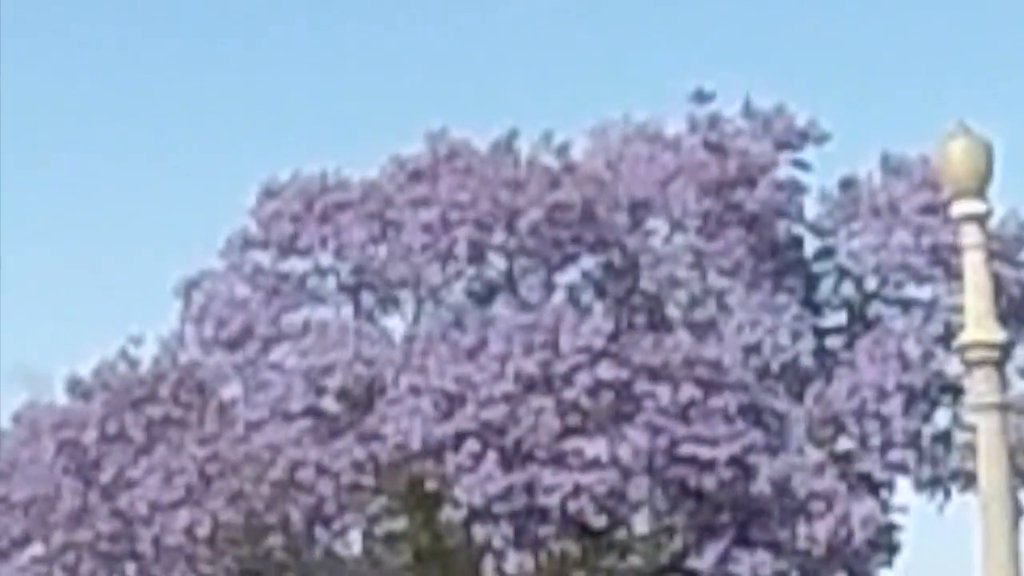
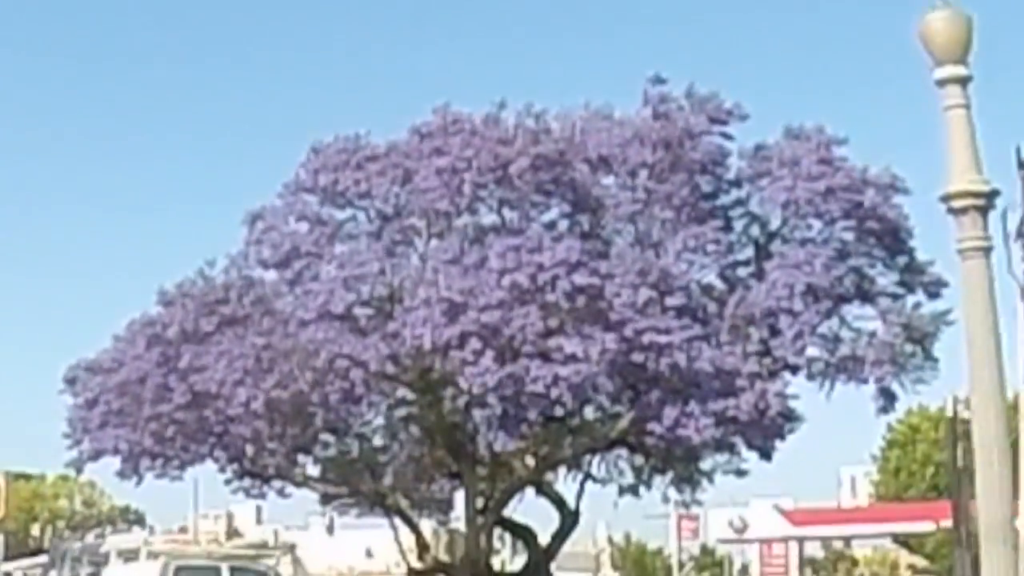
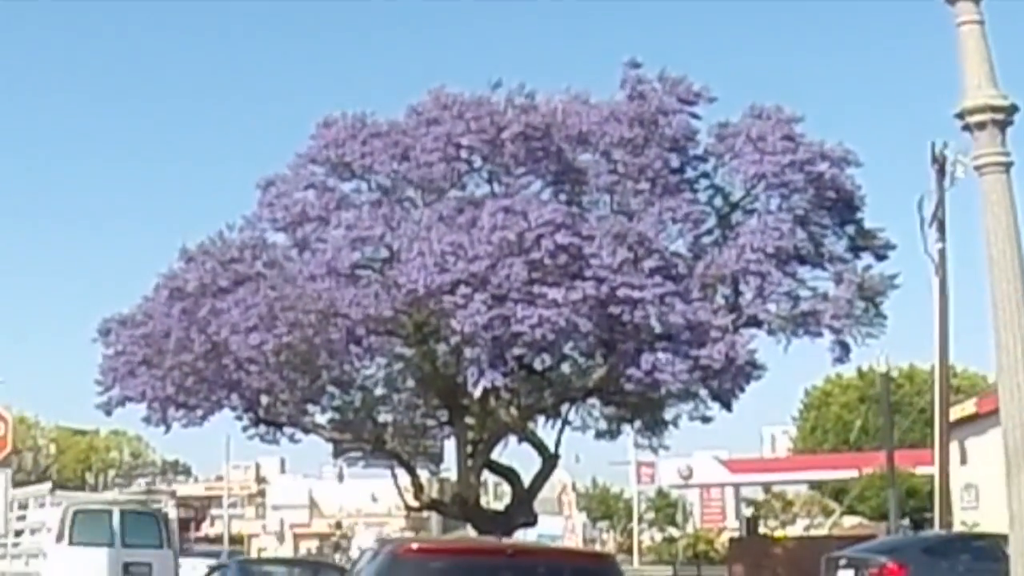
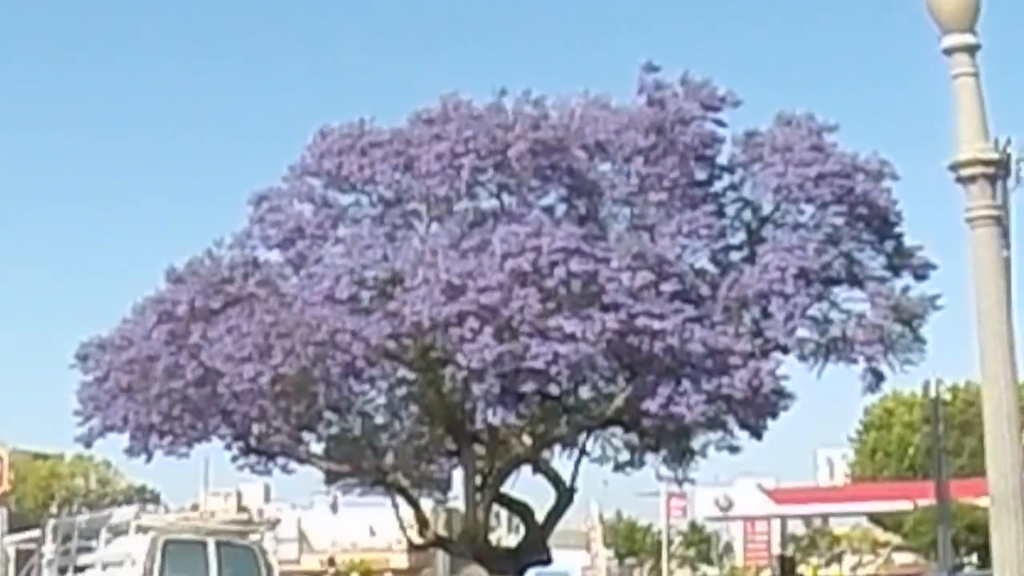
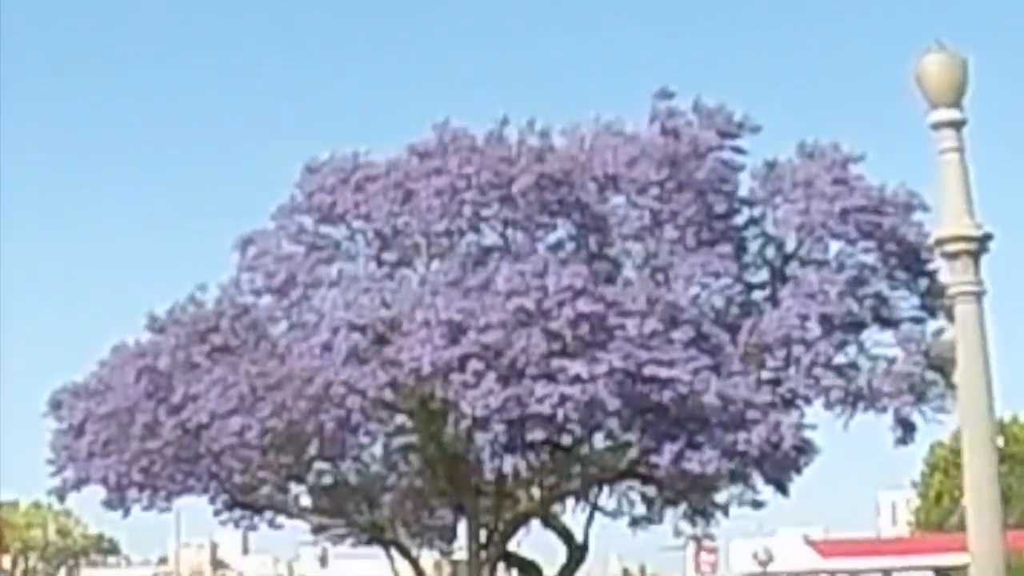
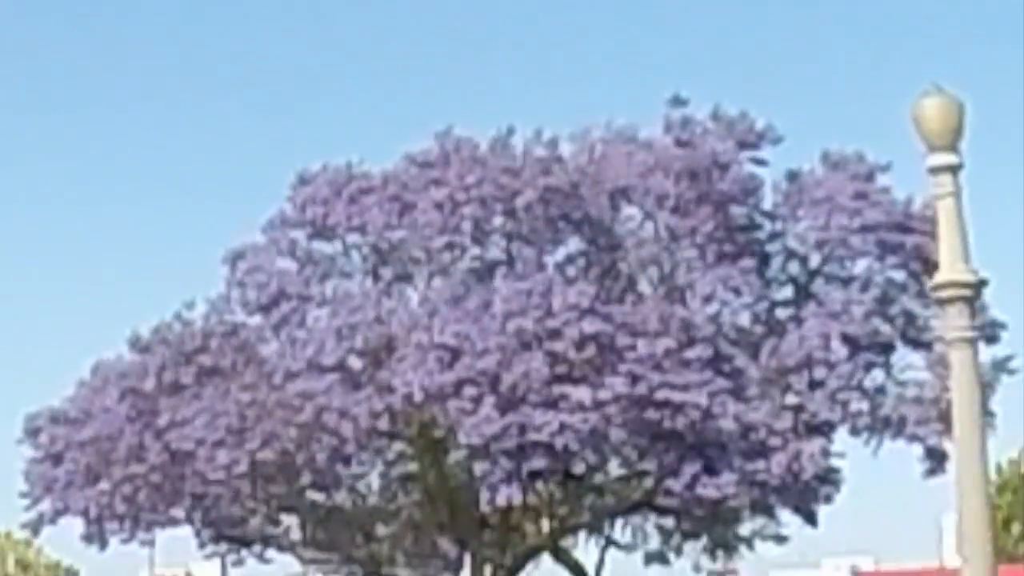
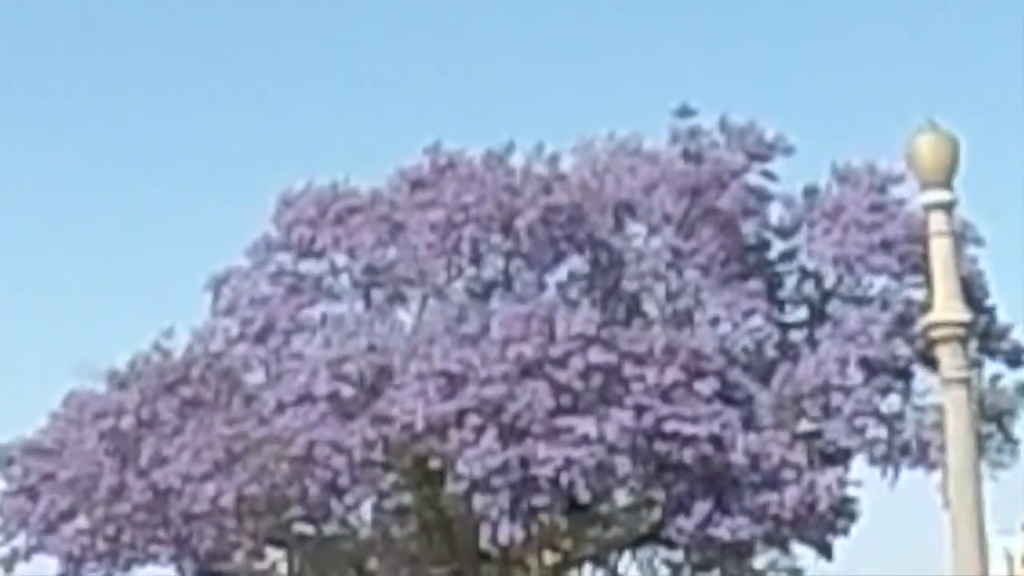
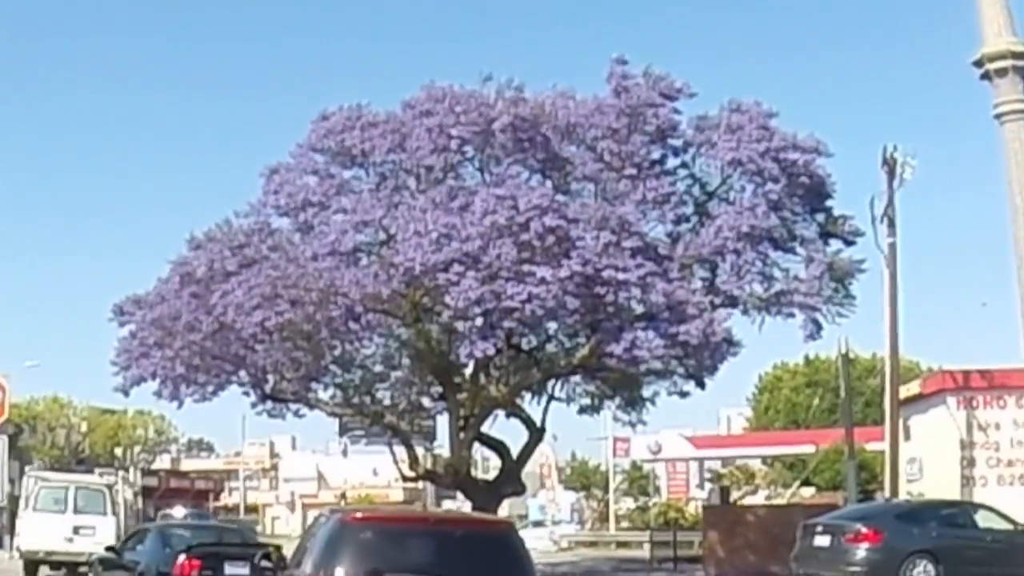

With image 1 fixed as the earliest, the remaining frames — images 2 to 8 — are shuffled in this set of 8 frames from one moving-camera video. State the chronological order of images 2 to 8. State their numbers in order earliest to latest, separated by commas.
7, 6, 5, 2, 4, 3, 8
